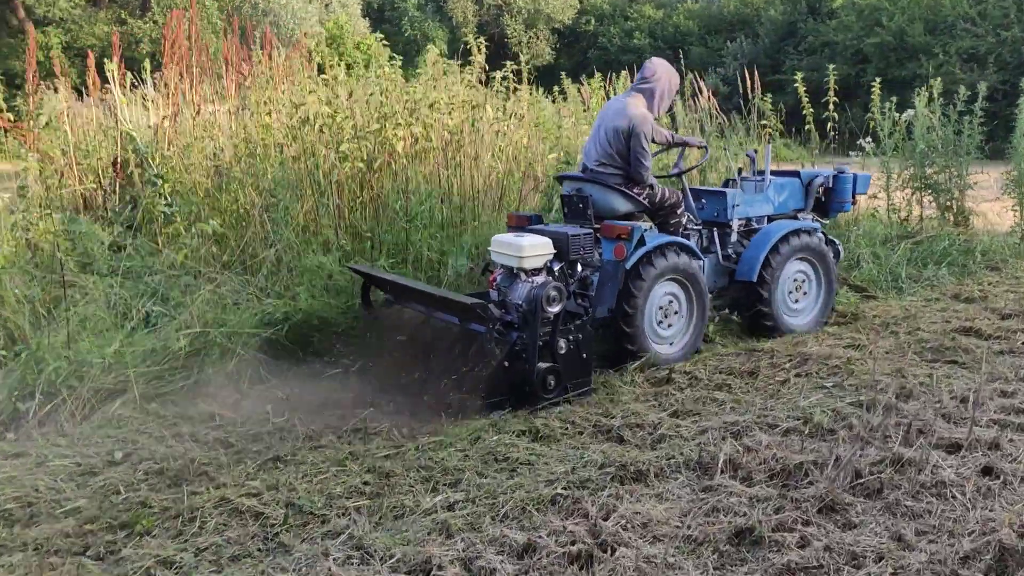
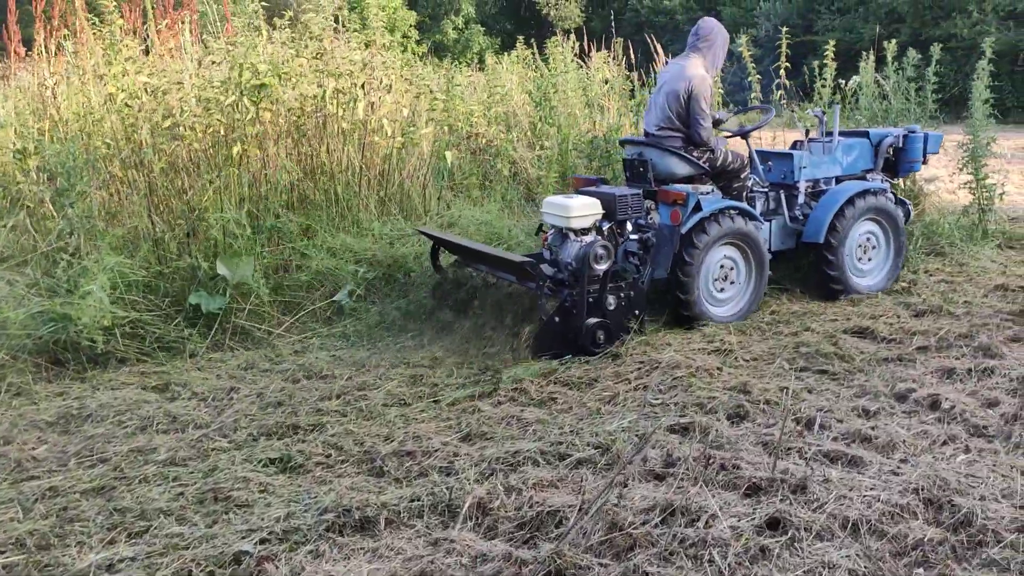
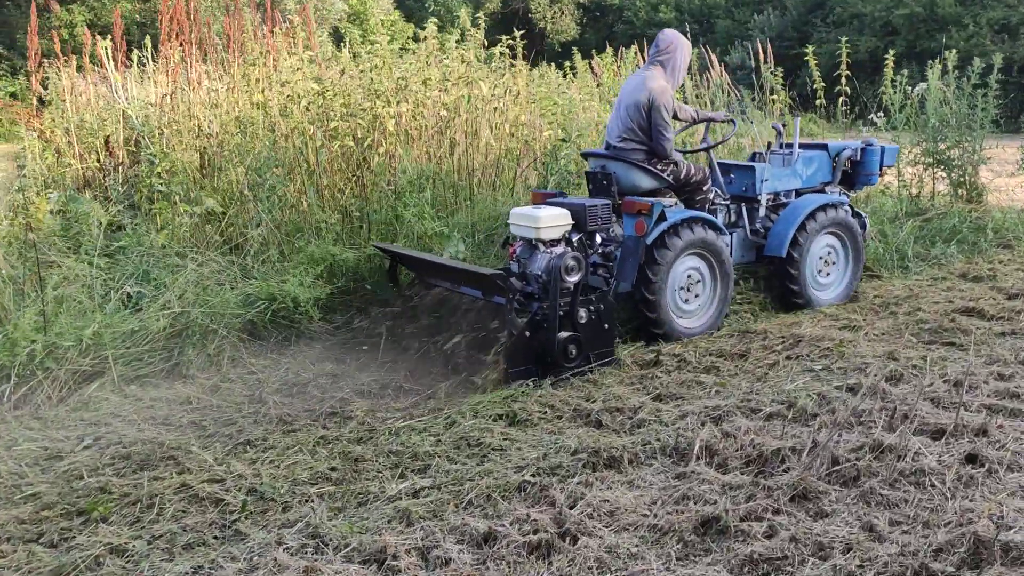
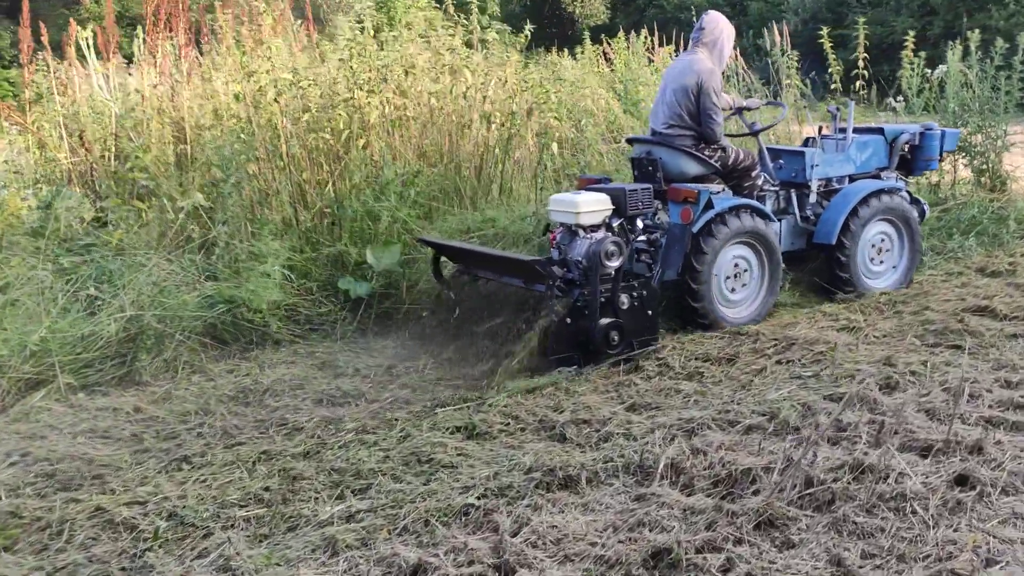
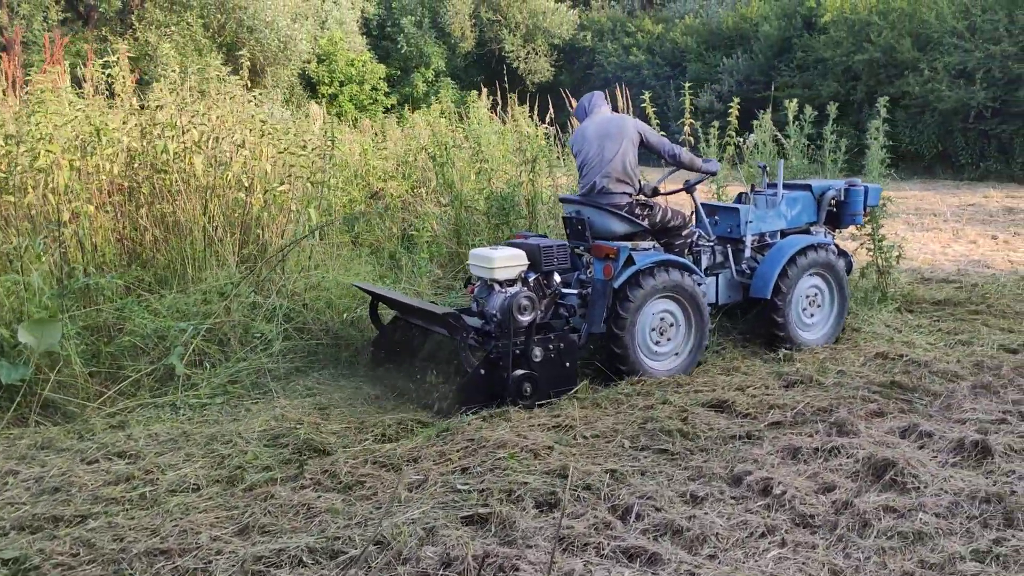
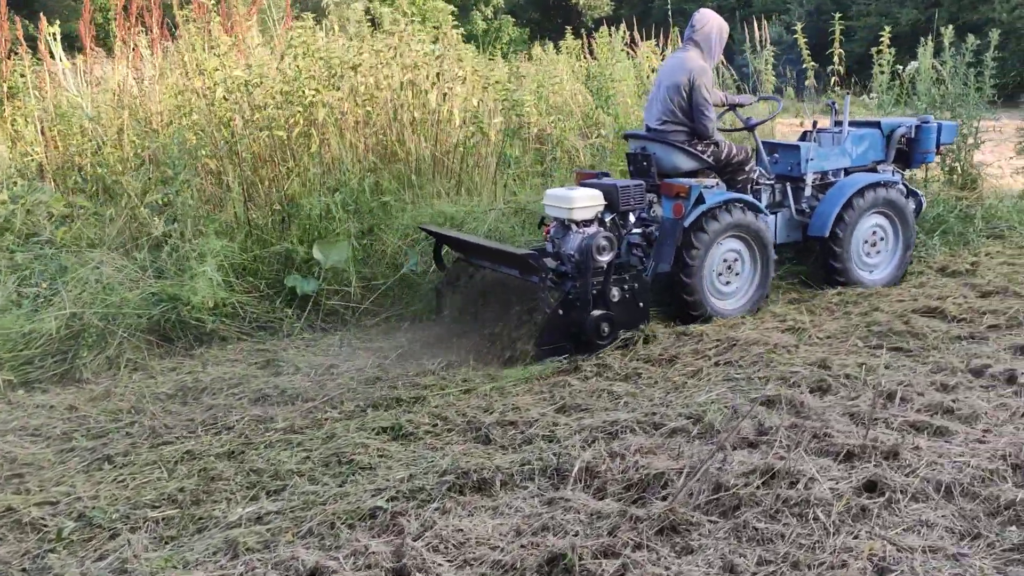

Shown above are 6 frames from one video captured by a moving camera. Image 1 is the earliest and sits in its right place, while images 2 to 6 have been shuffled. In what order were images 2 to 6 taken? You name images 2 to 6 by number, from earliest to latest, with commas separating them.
3, 4, 6, 2, 5
